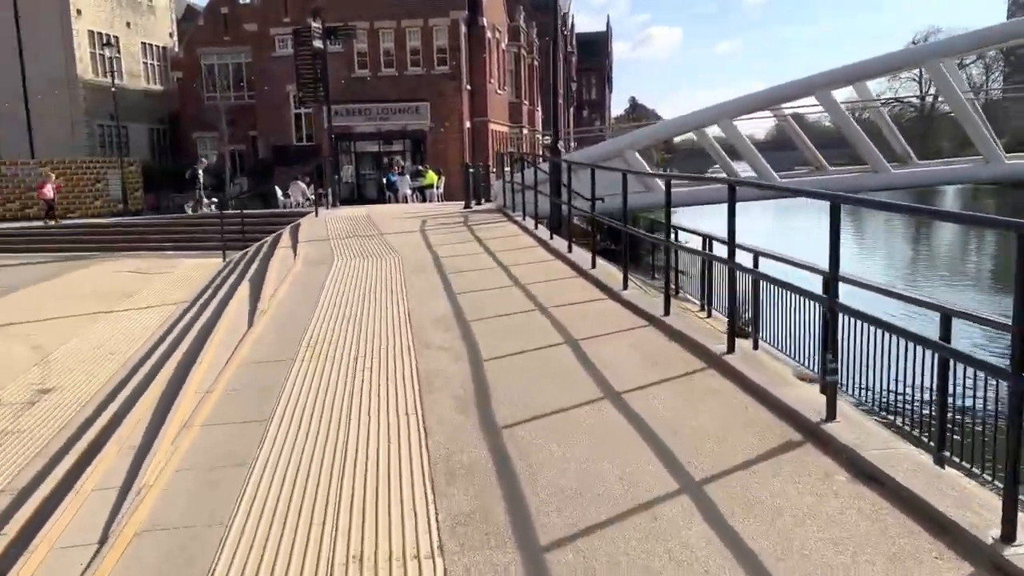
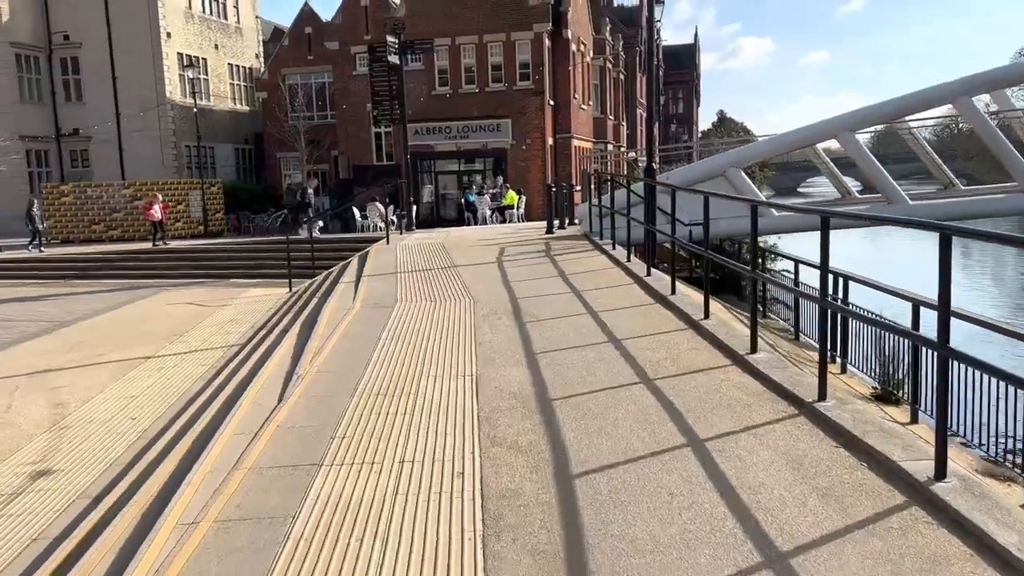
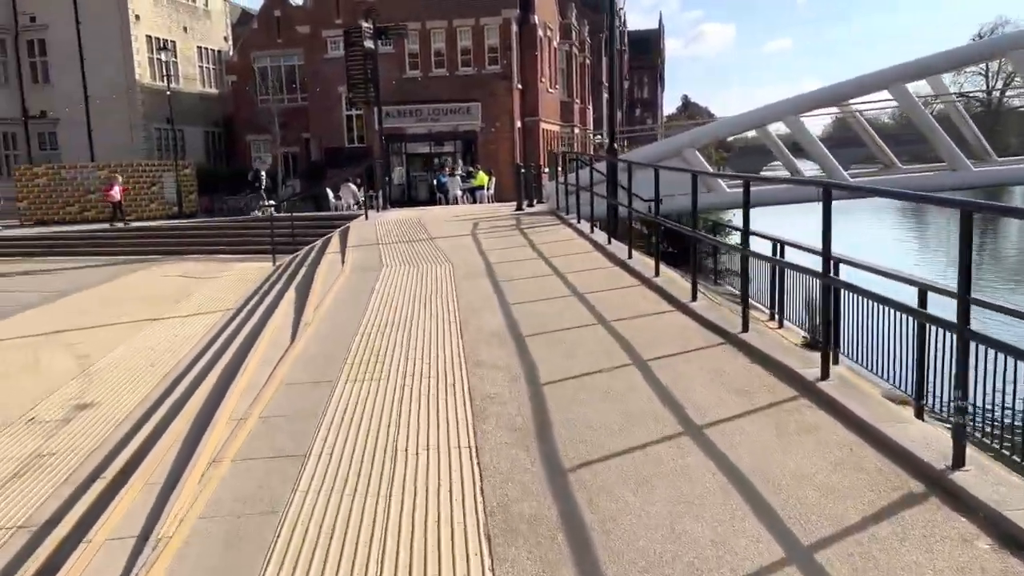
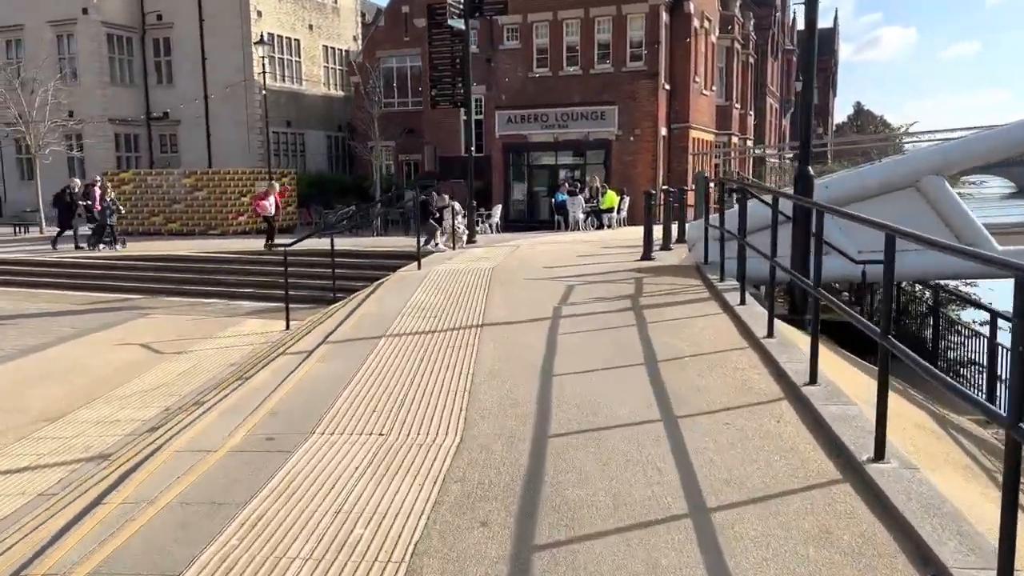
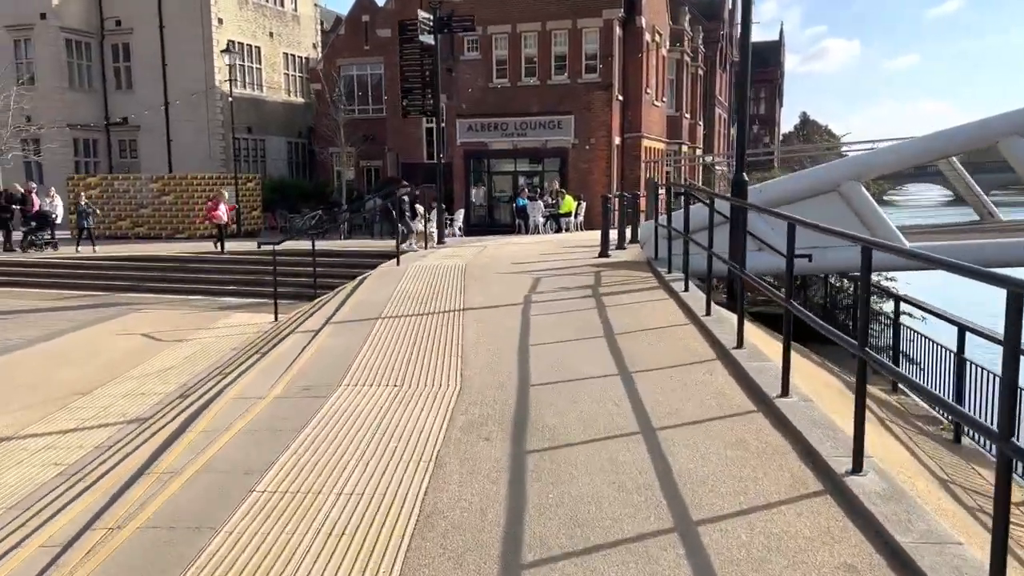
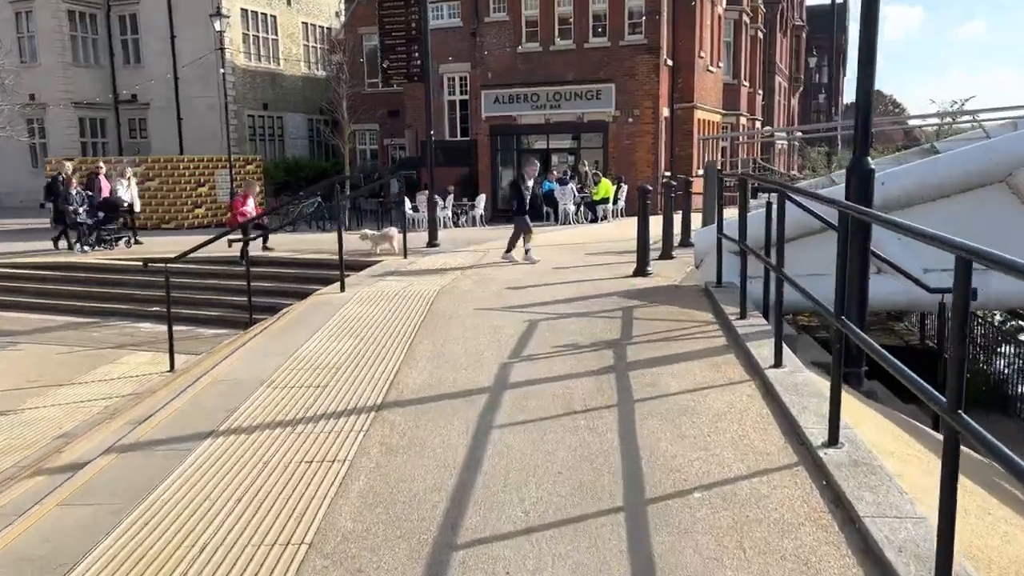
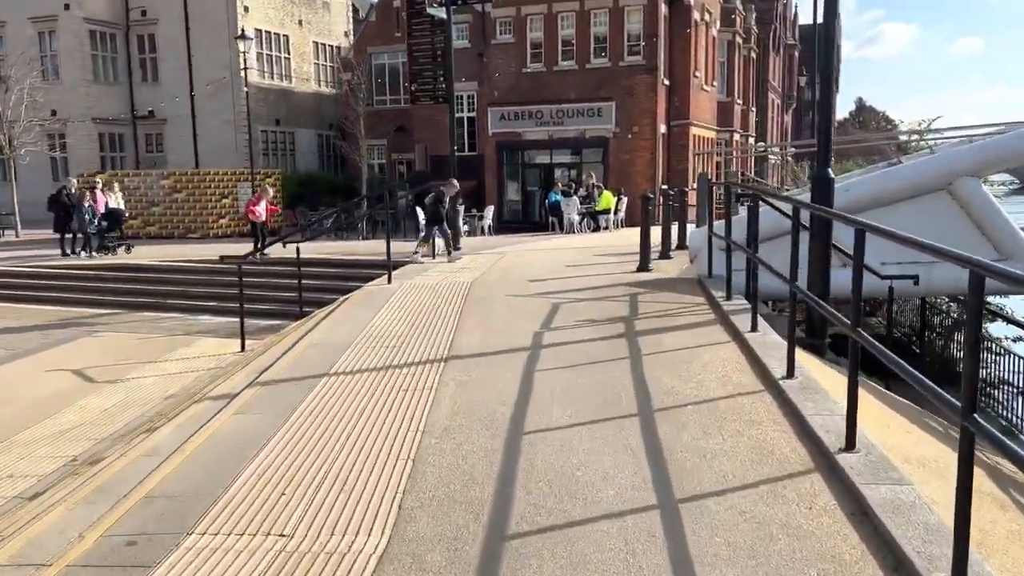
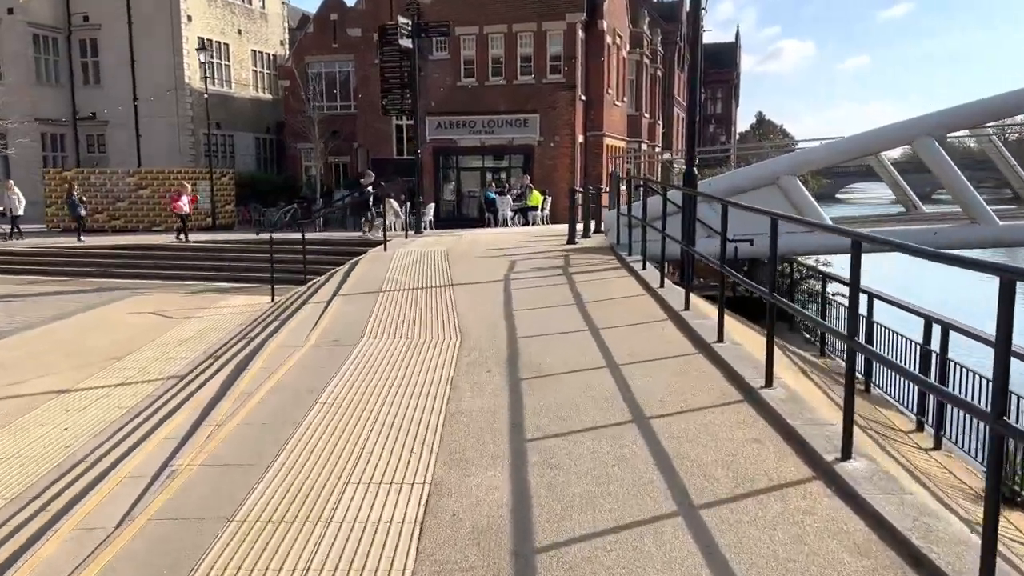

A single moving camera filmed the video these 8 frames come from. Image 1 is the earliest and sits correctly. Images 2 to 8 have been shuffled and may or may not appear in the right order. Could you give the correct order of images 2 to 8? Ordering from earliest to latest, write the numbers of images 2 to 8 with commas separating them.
3, 2, 8, 5, 4, 7, 6
